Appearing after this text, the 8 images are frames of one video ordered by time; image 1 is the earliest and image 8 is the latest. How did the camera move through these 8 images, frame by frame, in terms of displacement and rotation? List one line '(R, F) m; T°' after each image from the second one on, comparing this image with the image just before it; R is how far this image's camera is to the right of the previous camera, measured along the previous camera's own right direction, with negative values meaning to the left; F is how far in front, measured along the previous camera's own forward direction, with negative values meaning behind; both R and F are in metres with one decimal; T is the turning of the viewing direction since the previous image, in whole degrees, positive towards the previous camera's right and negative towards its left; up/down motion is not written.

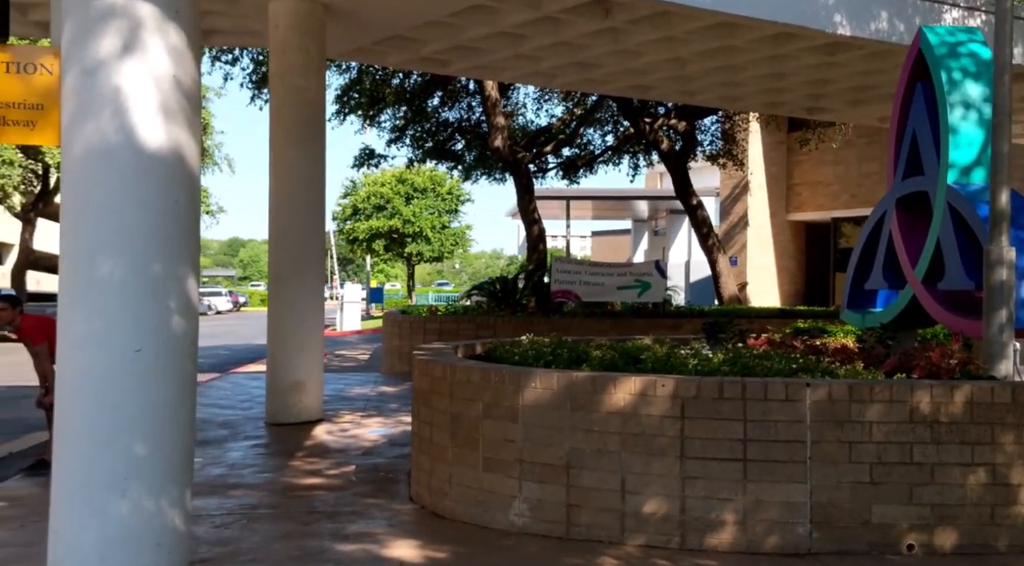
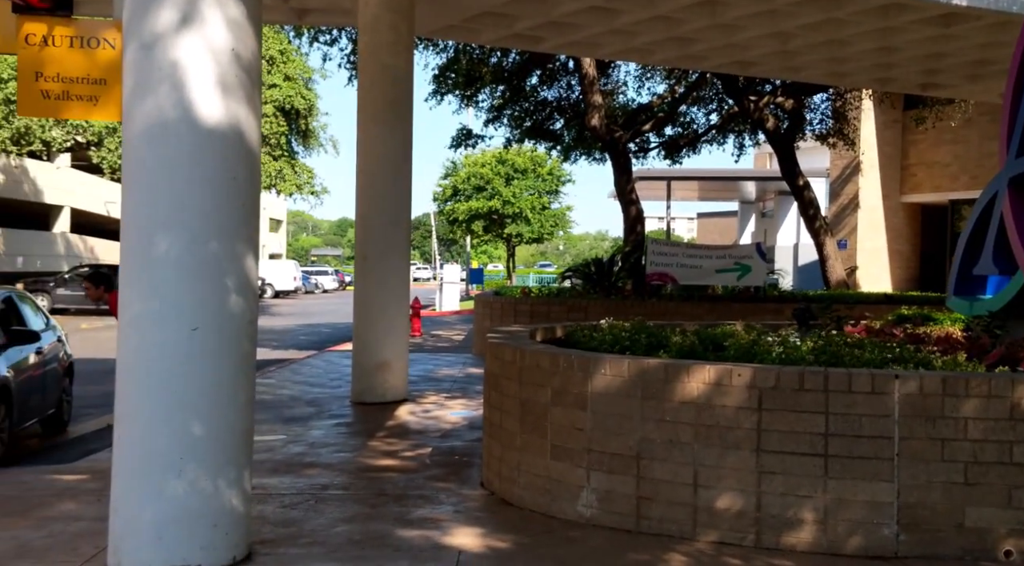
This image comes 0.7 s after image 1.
(+0.2, +0.2) m; -6°
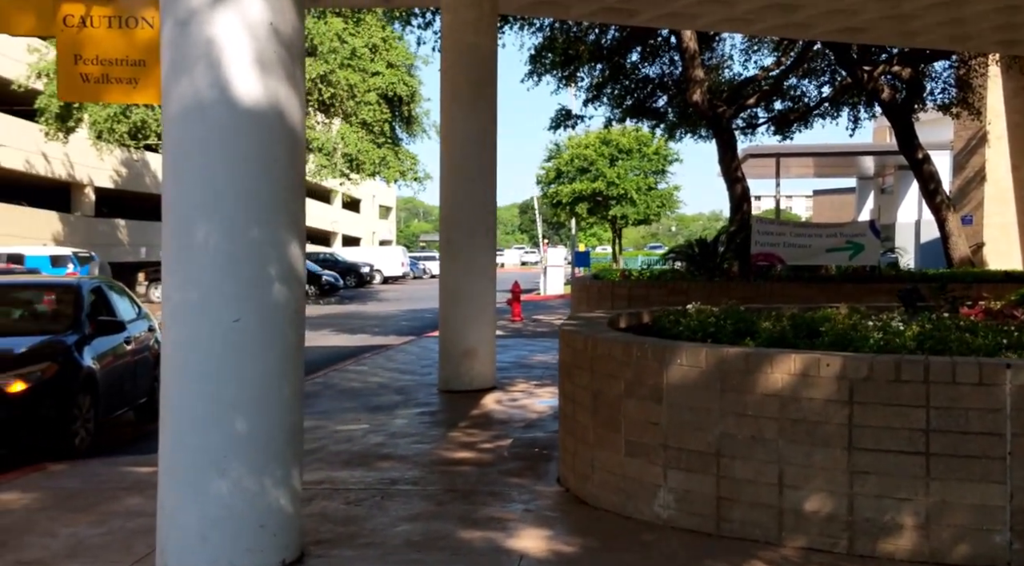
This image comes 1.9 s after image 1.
(+0.2, +0.3) m; -7°
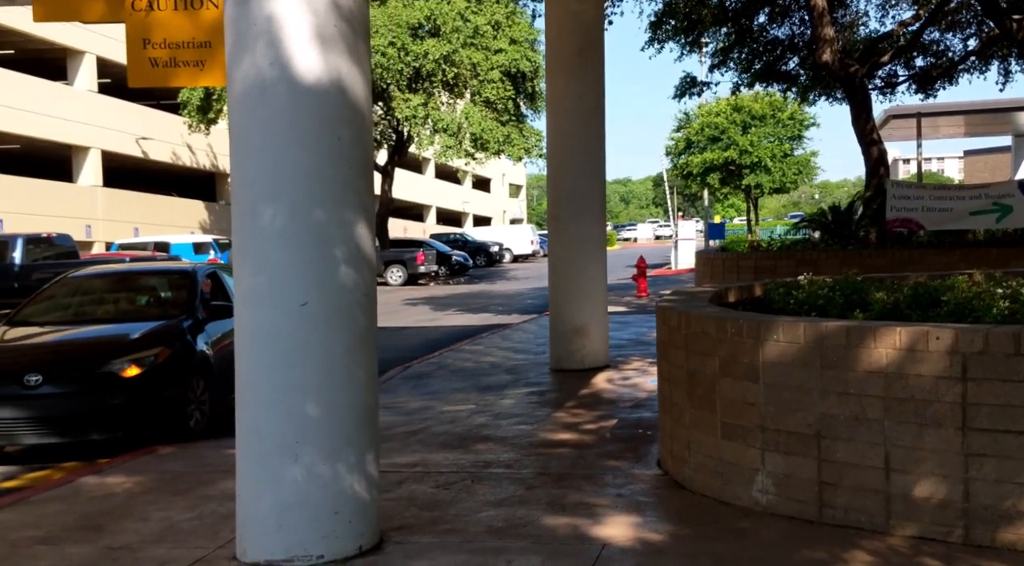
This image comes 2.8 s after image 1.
(+0.3, +0.2) m; -8°
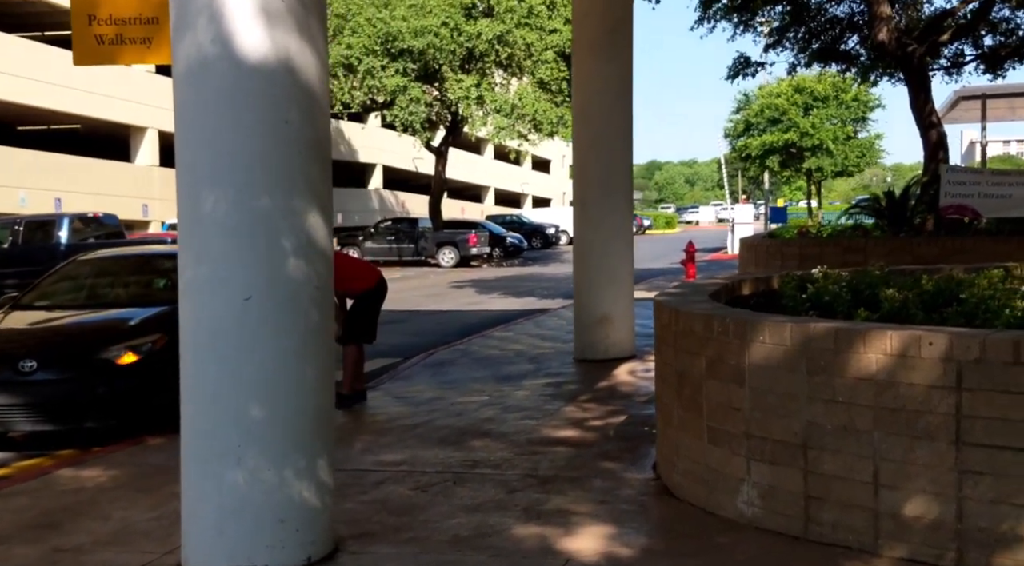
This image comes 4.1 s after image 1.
(+0.4, +0.2) m; -4°
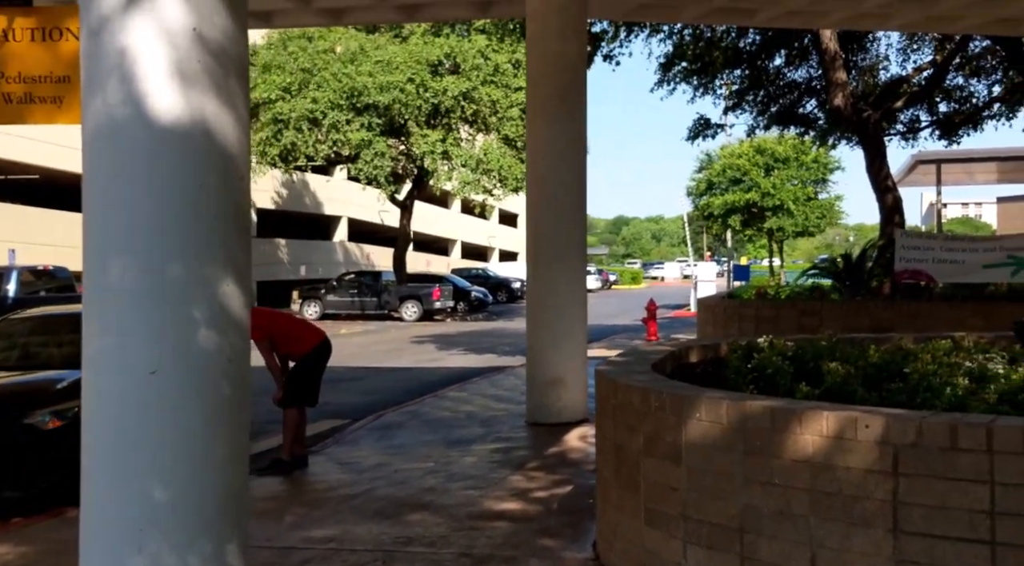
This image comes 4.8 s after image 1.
(+0.2, +0.1) m; +2°
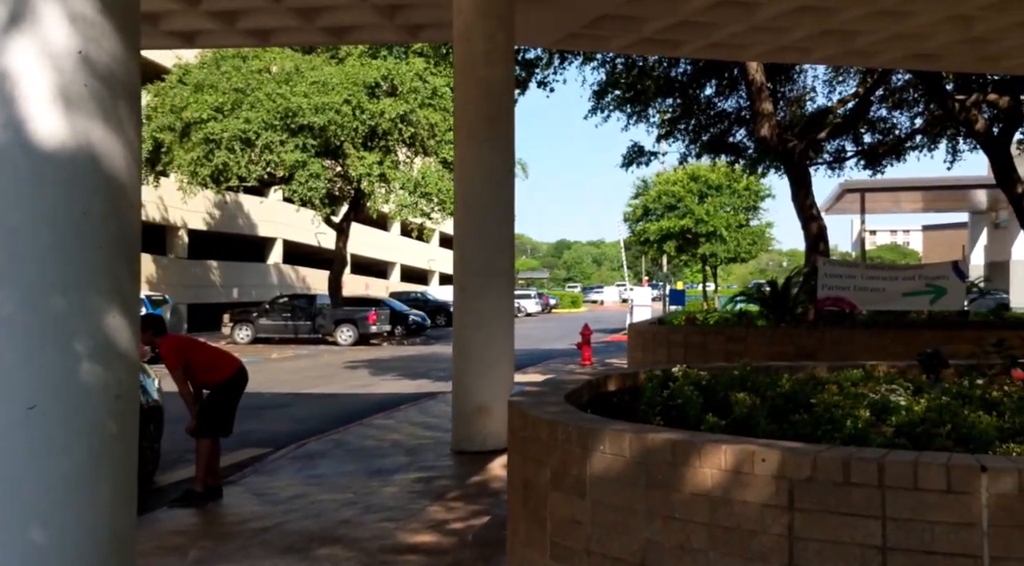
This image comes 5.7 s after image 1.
(+0.2, 0.0) m; +4°
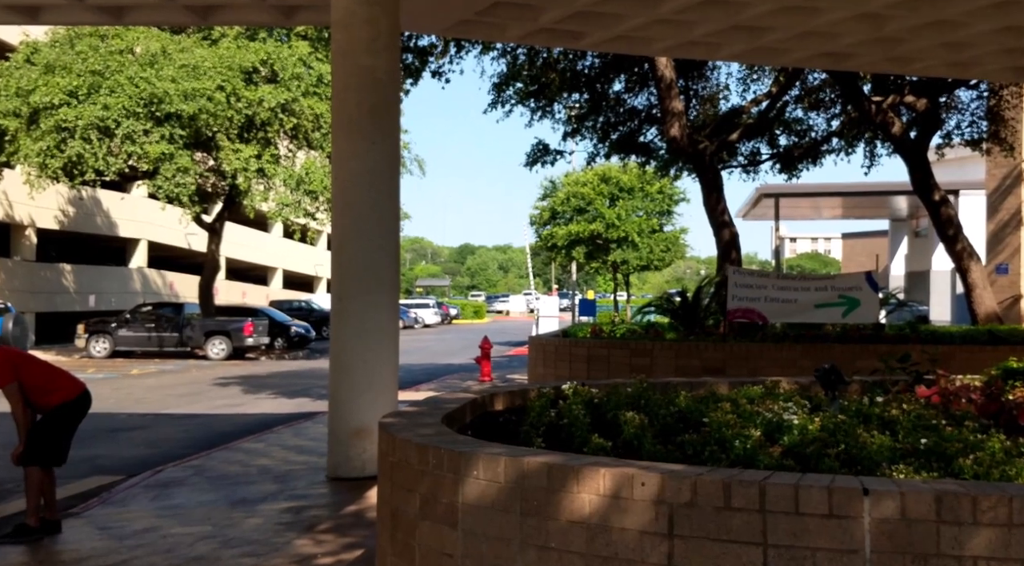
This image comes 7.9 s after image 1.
(+0.1, +0.7) m; +6°
